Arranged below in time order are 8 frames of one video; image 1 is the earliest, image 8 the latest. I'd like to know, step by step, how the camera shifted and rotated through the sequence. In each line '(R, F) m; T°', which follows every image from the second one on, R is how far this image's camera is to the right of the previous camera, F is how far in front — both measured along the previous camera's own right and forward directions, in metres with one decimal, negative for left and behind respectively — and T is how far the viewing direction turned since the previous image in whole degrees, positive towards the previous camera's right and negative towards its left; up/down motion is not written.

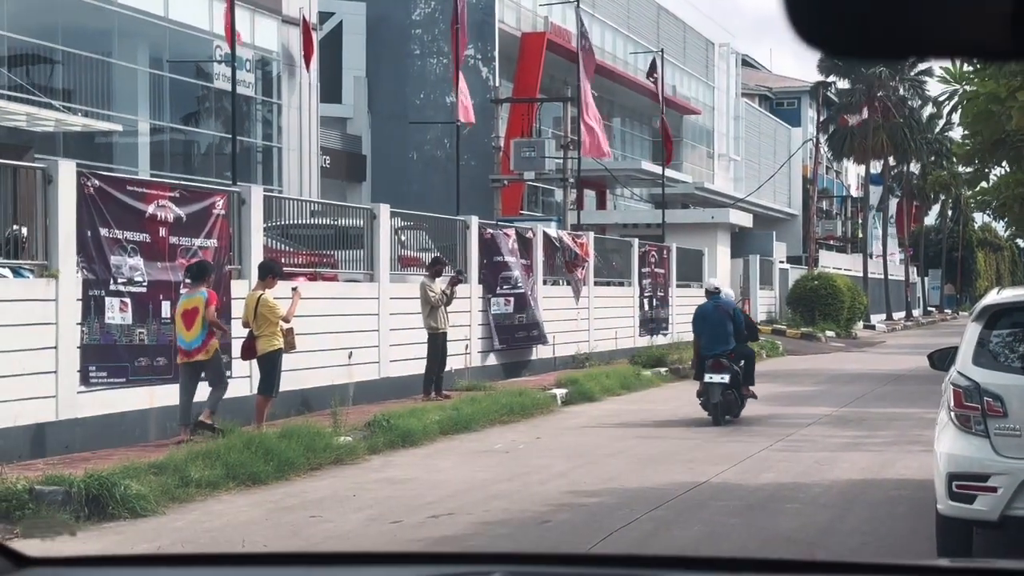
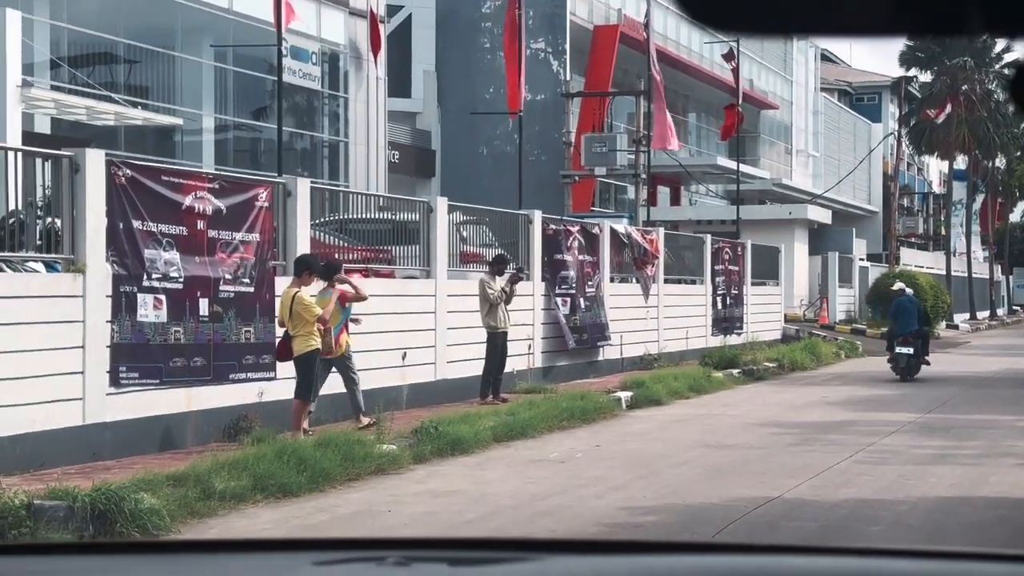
(+0.1, +0.8) m; -3°
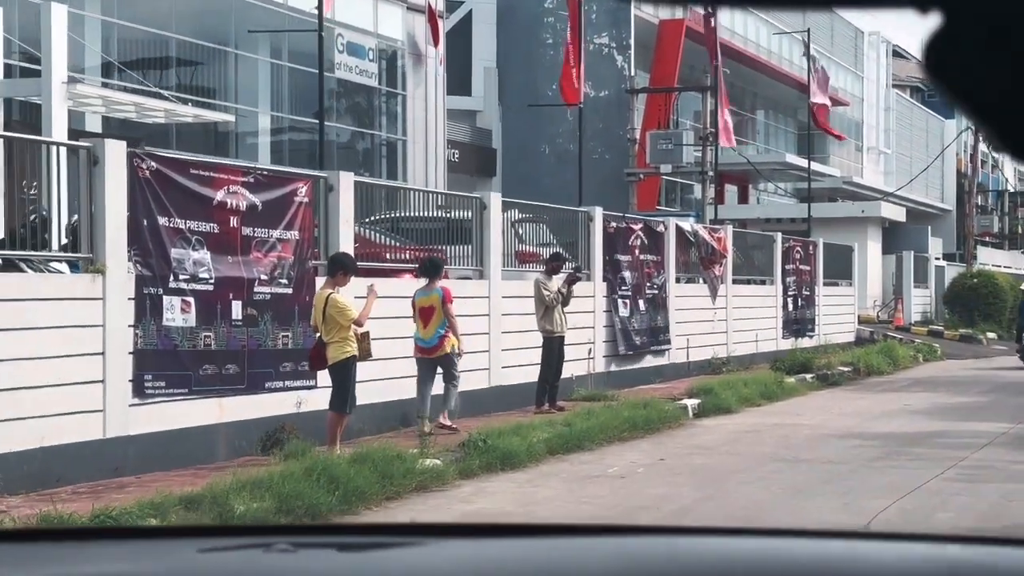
(+0.1, +0.9) m; -2°
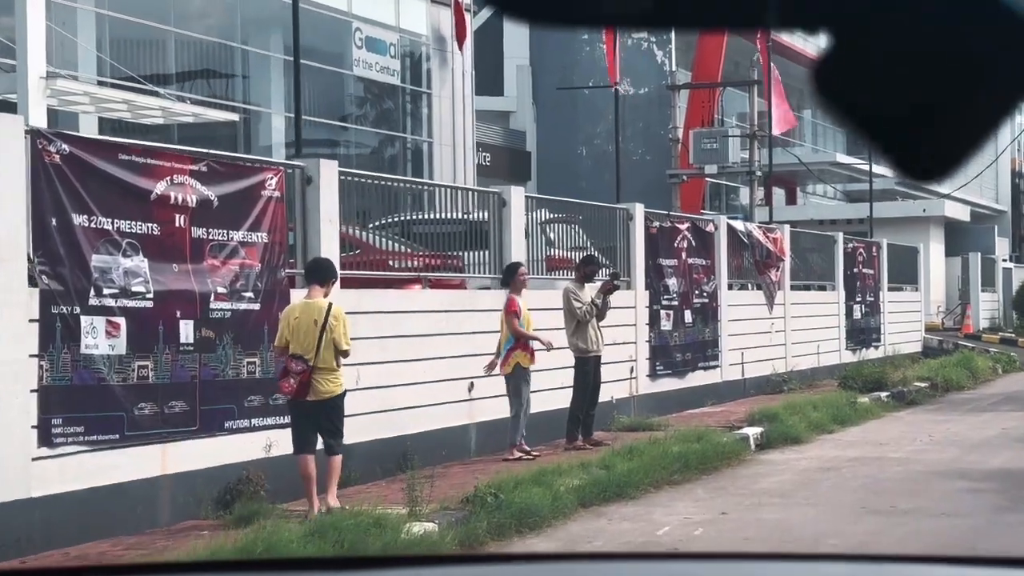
(+0.1, +2.3) m; -2°
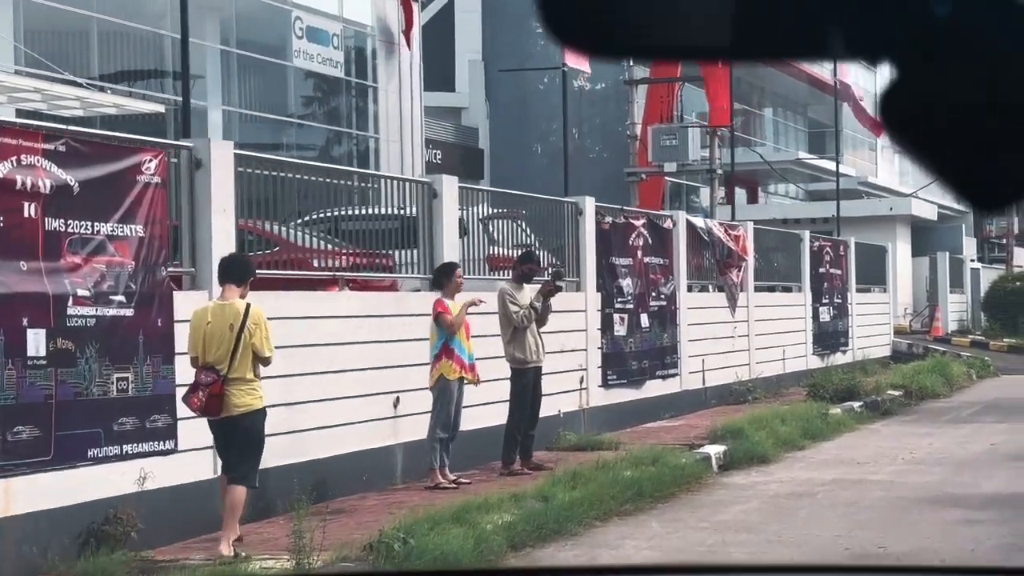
(+0.2, +1.4) m; +1°
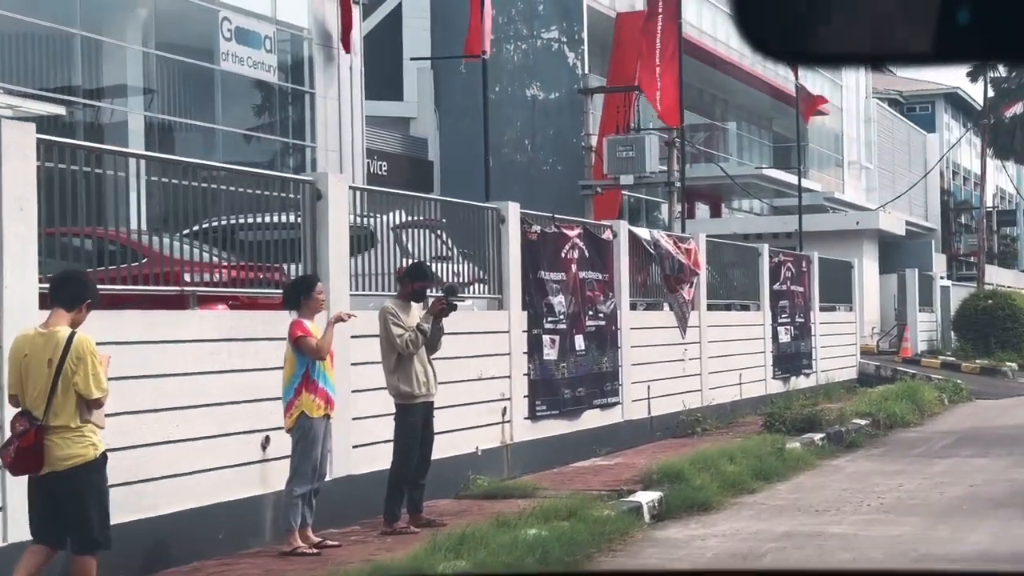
(+0.5, +1.7) m; +1°
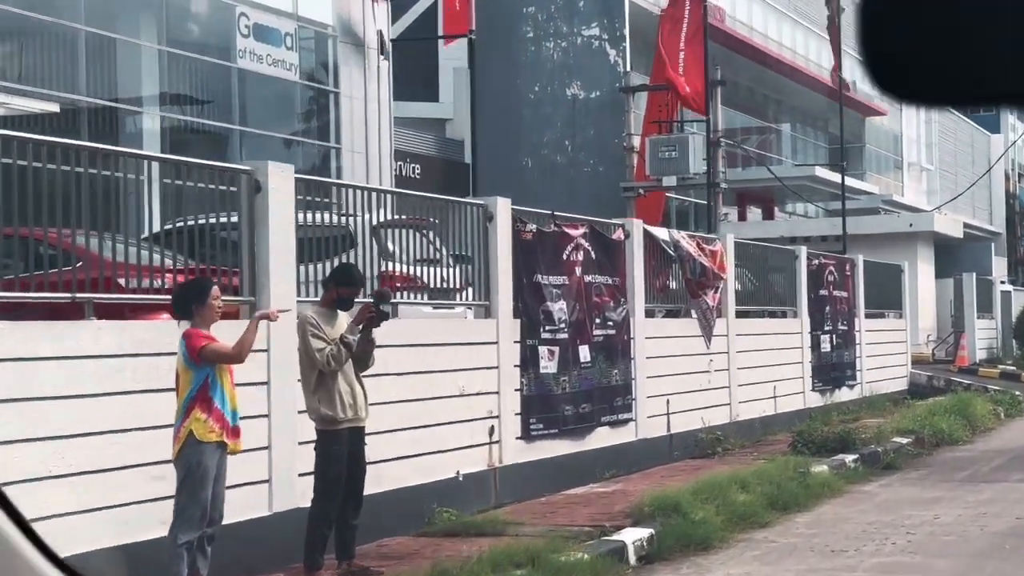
(+0.5, +1.3) m; -2°
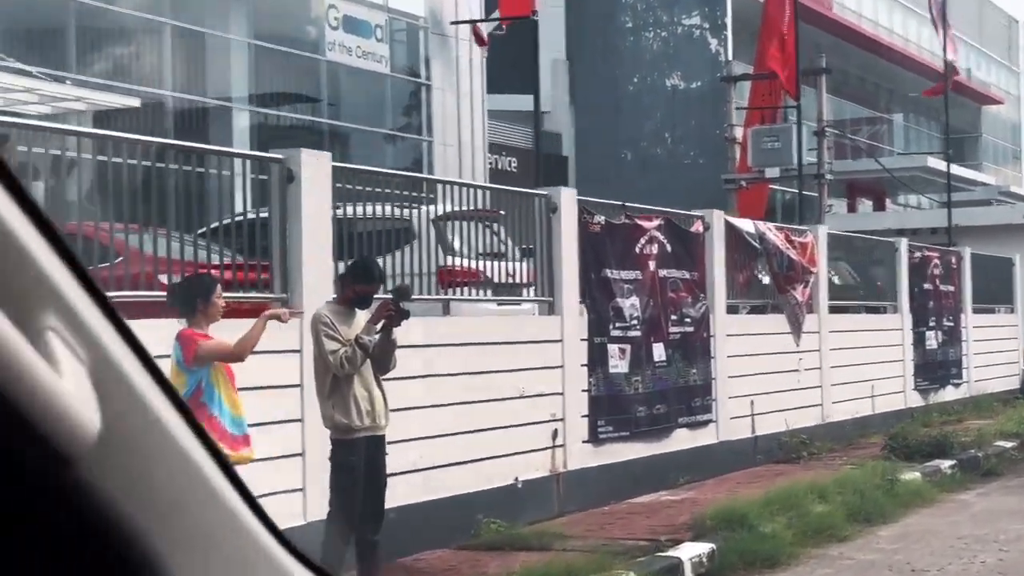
(+0.3, +0.6) m; -4°
